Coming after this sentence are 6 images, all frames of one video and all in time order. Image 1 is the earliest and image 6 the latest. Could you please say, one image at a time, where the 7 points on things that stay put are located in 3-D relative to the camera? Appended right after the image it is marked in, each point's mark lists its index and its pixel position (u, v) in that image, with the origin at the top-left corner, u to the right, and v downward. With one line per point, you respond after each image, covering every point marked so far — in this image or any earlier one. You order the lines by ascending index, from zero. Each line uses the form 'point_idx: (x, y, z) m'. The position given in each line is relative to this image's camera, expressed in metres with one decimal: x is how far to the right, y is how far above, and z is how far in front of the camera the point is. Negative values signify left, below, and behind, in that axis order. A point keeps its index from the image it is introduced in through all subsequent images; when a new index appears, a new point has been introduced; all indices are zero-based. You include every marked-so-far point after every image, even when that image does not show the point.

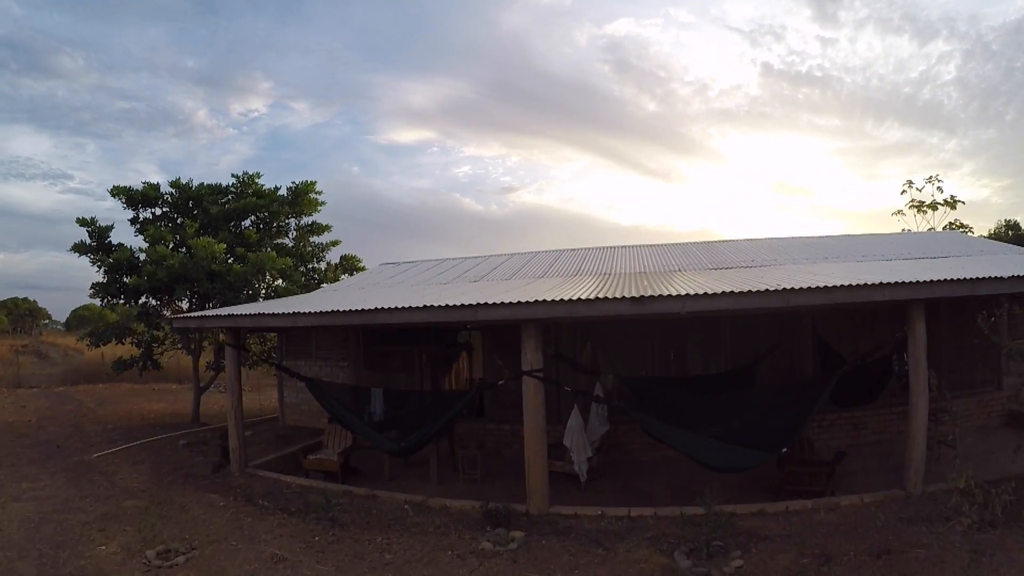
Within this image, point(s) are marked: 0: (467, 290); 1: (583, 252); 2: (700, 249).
0: (-0.8, 0.0, +10.4) m
1: (+1.7, +0.8, +14.3) m
2: (+4.2, +0.8, +13.0) m
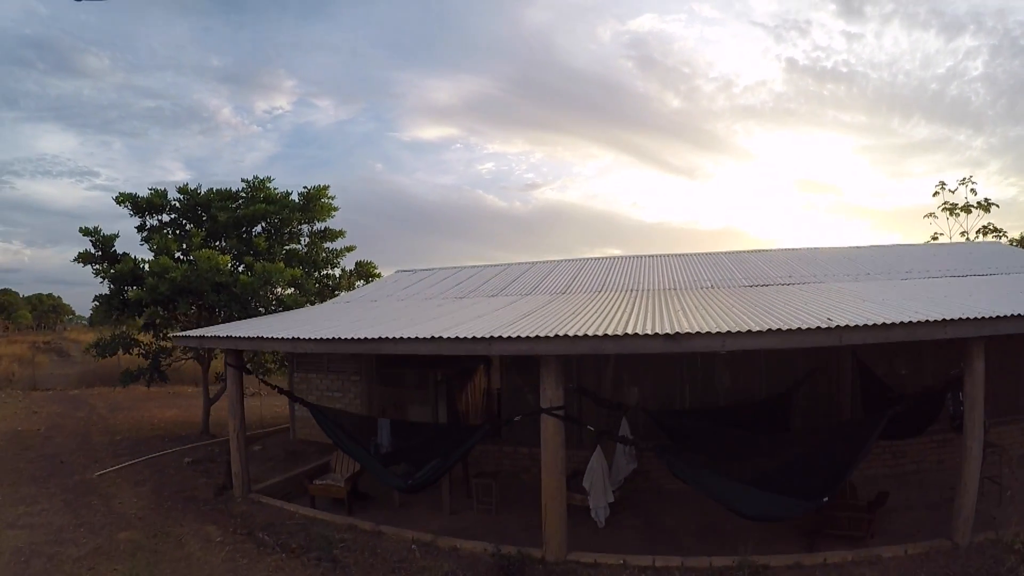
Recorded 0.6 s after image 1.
0: (-0.5, -0.3, +9.9) m
1: (+2.1, +0.5, +13.6) m
2: (+4.6, +0.5, +12.3) m
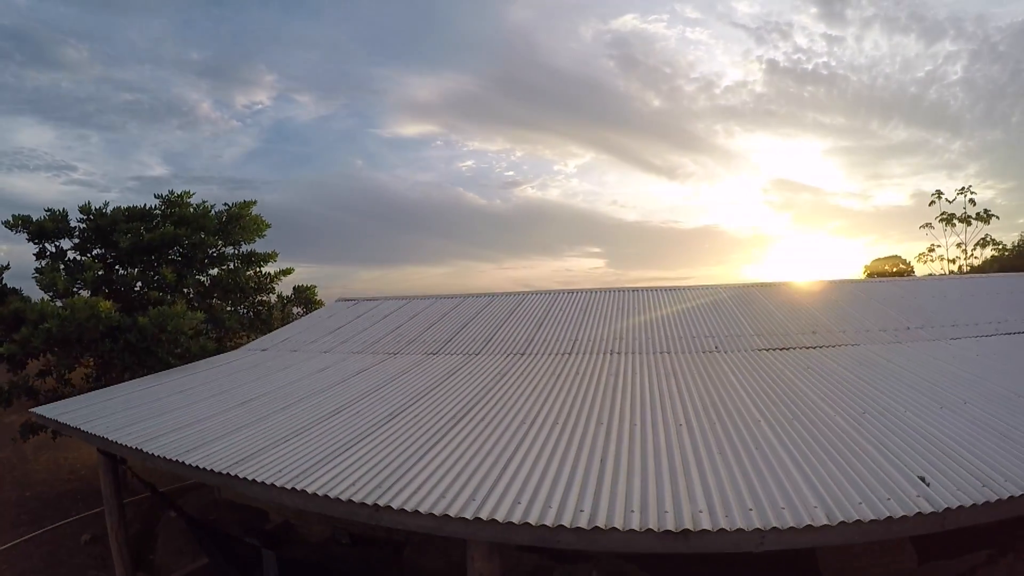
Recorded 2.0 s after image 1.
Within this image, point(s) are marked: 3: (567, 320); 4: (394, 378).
0: (-1.2, -1.1, +7.8) m
1: (+1.3, -0.3, +11.6) m
2: (+3.8, -0.3, +10.4) m
3: (+0.9, -0.7, +9.7) m
4: (-1.5, -1.2, +7.7) m
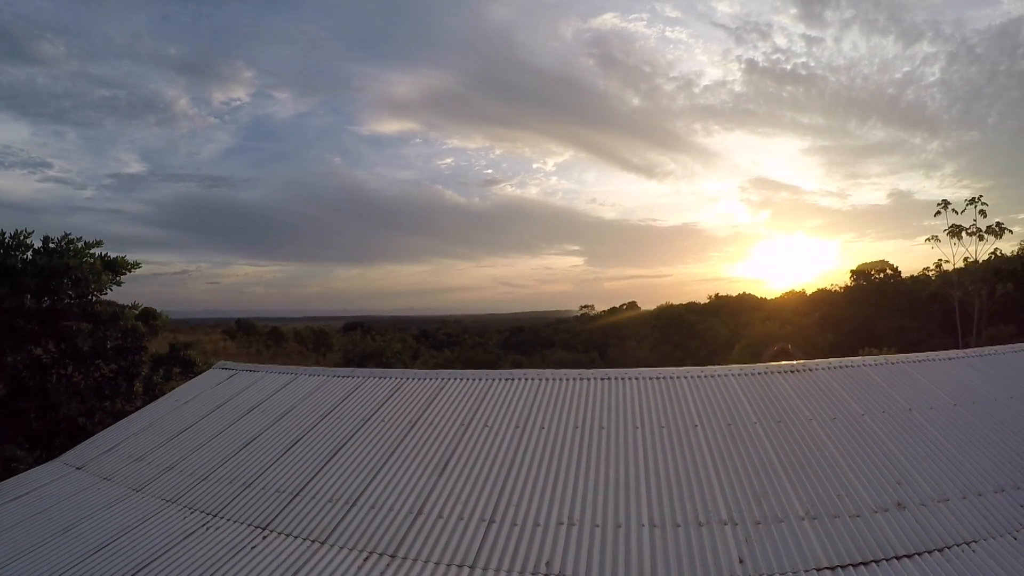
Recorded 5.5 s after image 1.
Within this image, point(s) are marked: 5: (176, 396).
0: (-2.1, -2.2, +4.4) m
1: (+0.2, -1.4, +8.3) m
2: (+2.8, -1.5, +7.1) m
3: (-0.1, -1.8, +6.4) m
4: (-2.5, -2.4, +4.3) m
5: (-7.1, -2.3, +12.5) m
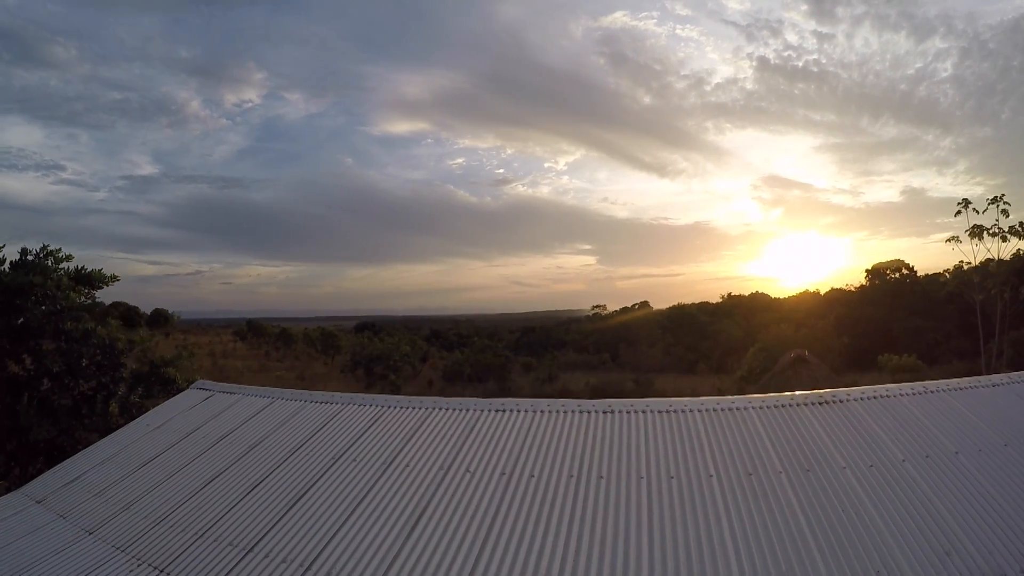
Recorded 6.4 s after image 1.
0: (-2.4, -2.6, +3.5) m
1: (+0.1, -1.7, +7.4) m
2: (+2.6, -1.7, +6.2) m
3: (-0.3, -2.1, +5.5) m
4: (-2.7, -2.7, +3.4) m
5: (-7.2, -2.6, +11.7) m
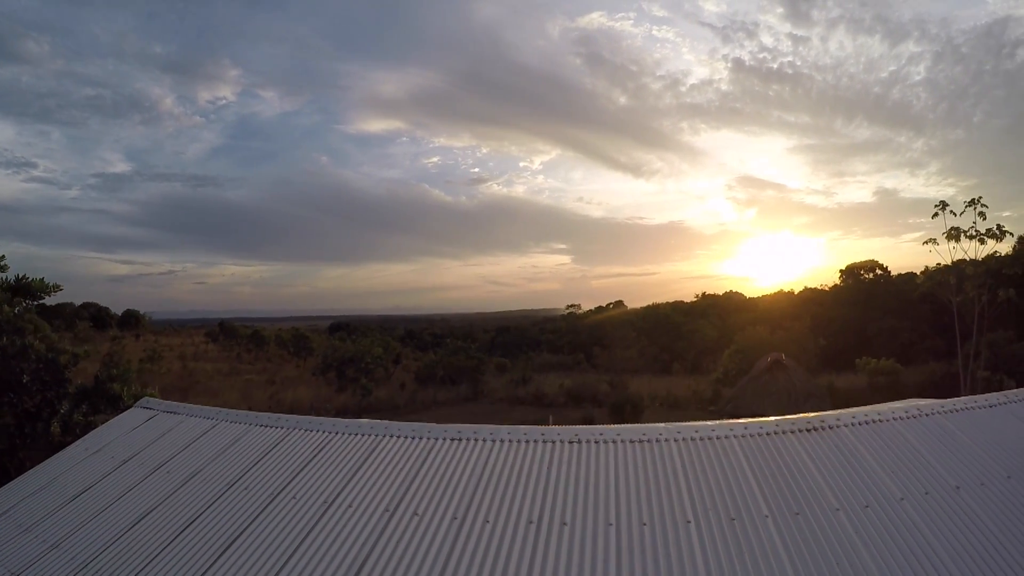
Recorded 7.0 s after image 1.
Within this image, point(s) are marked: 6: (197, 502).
0: (-2.8, -2.7, +2.5) m
1: (-0.5, -1.9, +6.4) m
2: (+2.1, -1.9, +5.3) m
3: (-0.8, -2.3, +4.5) m
4: (-3.1, -2.8, +2.3) m
5: (-7.9, -2.8, +10.5) m
6: (-3.7, -2.4, +6.5) m
